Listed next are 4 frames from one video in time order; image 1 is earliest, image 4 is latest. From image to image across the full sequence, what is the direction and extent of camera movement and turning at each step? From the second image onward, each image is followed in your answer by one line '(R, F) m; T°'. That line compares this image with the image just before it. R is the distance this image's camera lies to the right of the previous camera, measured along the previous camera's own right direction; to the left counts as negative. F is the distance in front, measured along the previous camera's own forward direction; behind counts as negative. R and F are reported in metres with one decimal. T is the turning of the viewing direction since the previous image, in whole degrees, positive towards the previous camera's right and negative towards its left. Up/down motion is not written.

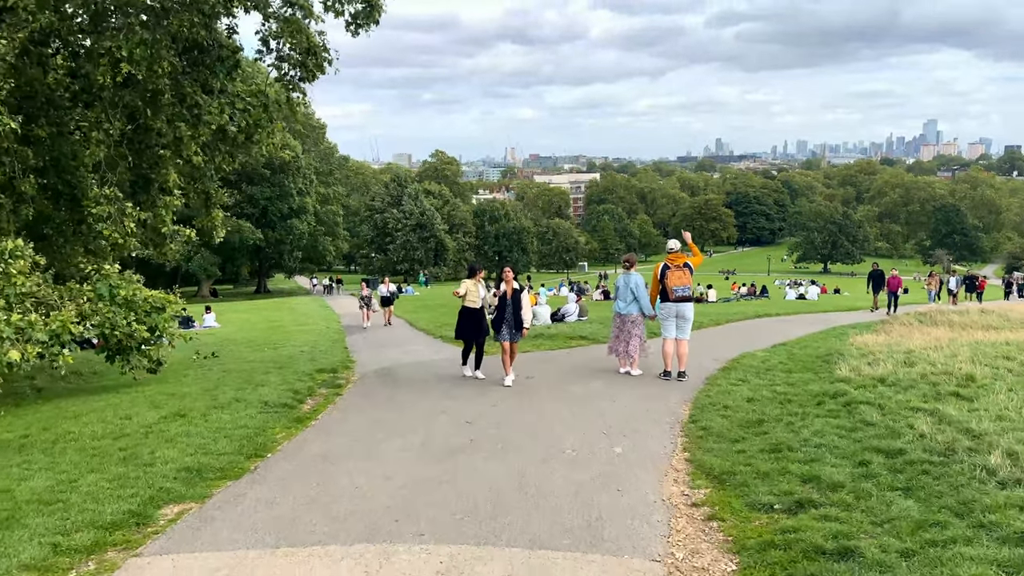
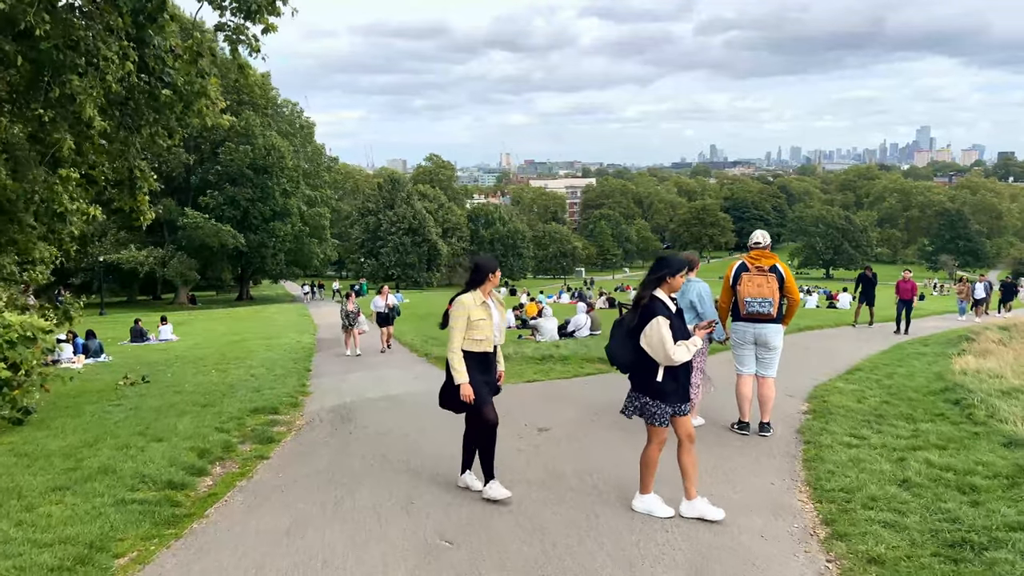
(-0.1, +2.7) m; 0°
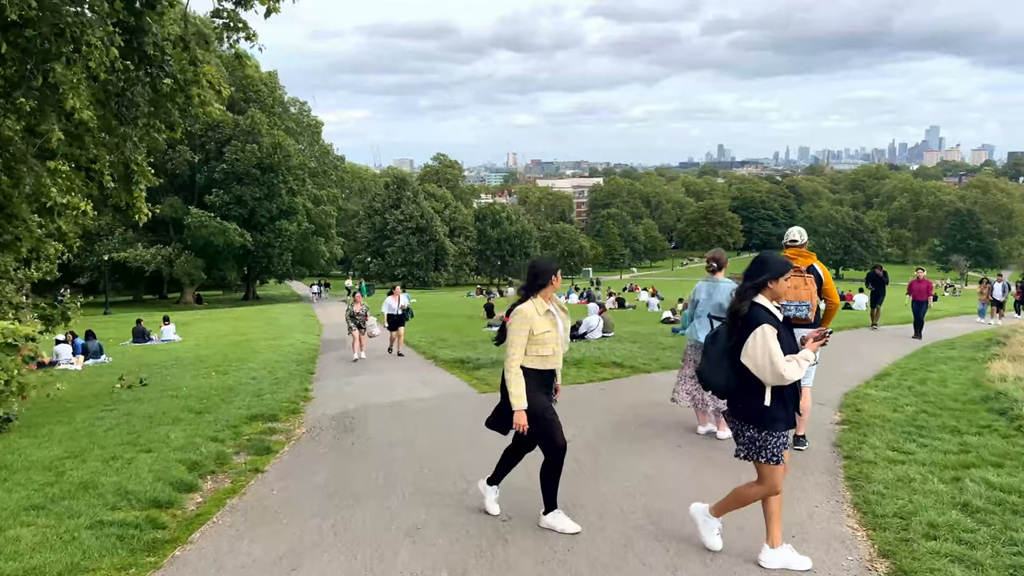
(-0.1, +0.4) m; -1°
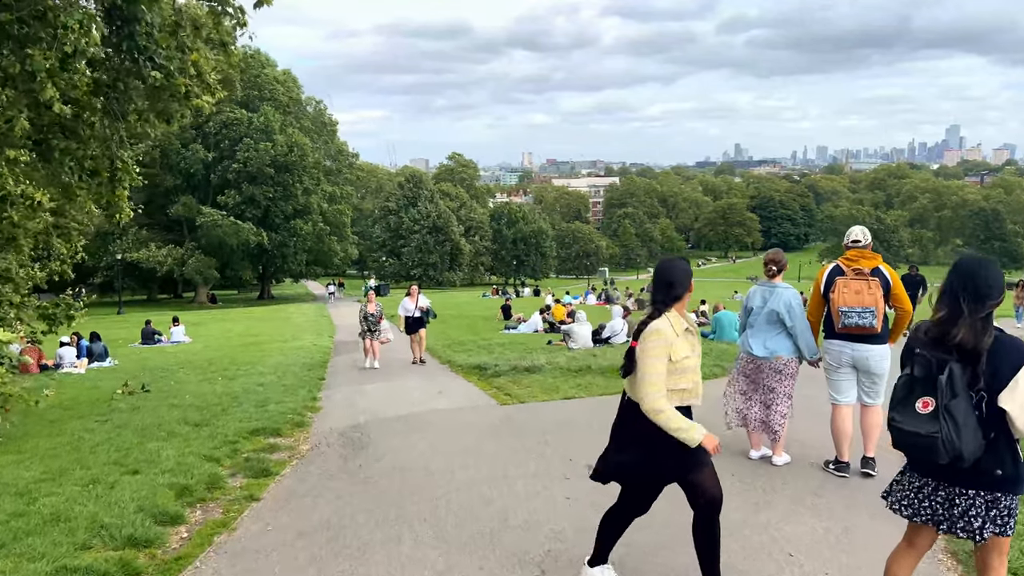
(-0.1, +0.6) m; -1°
